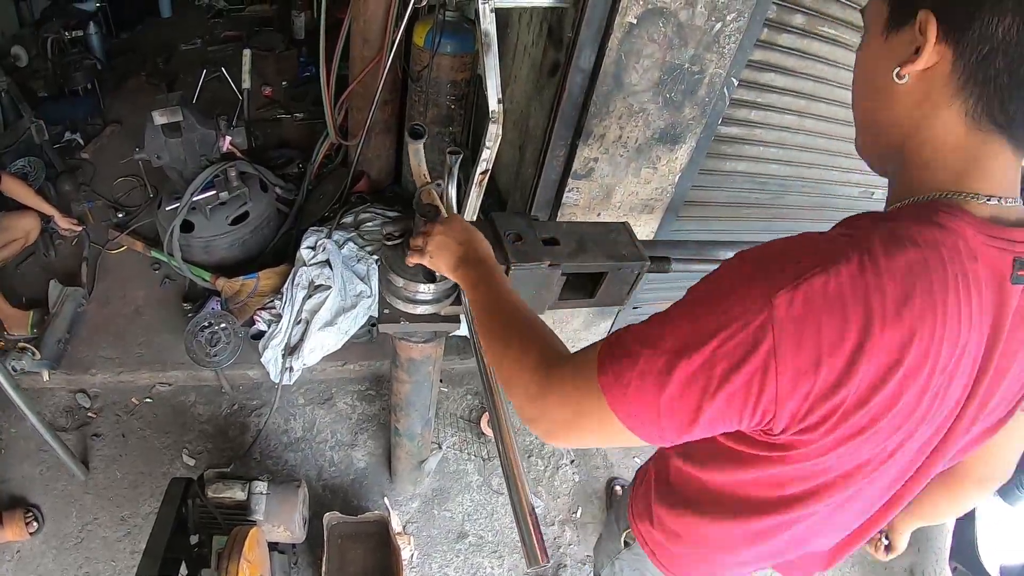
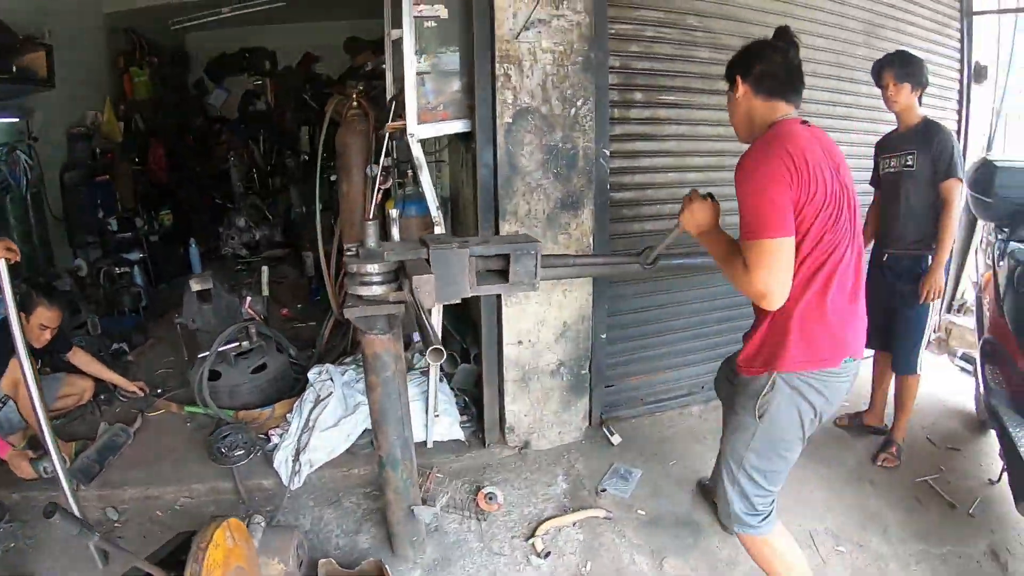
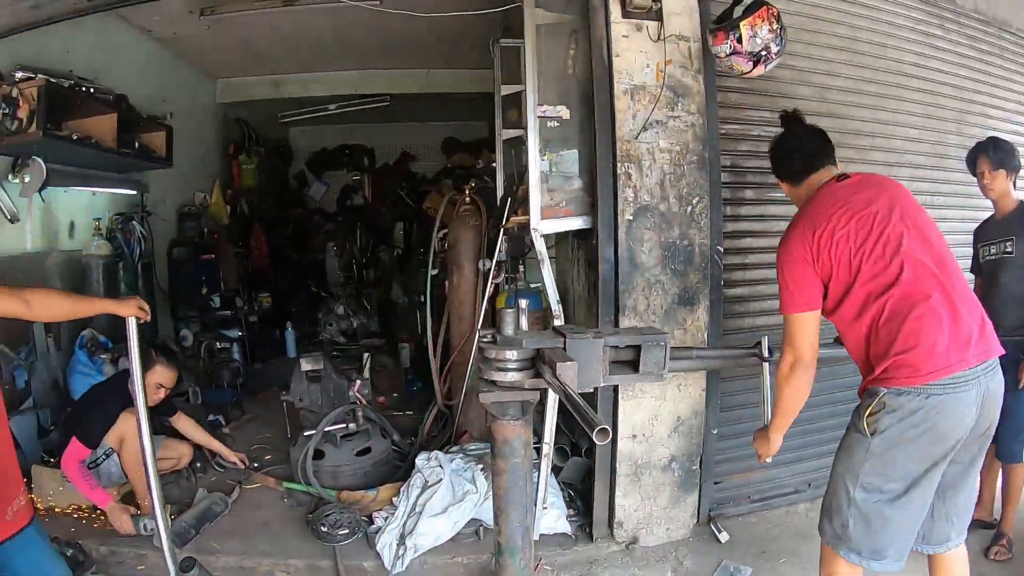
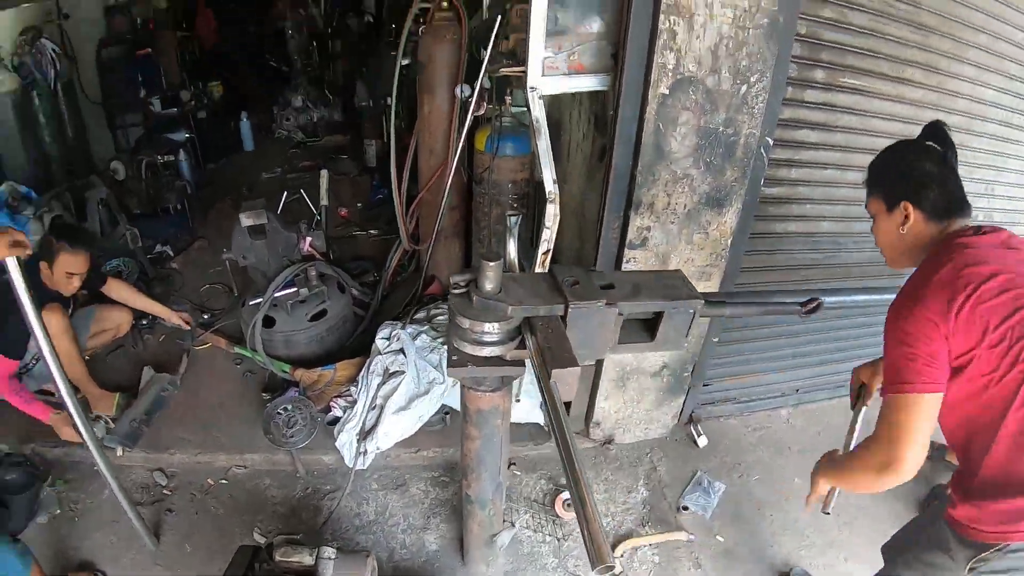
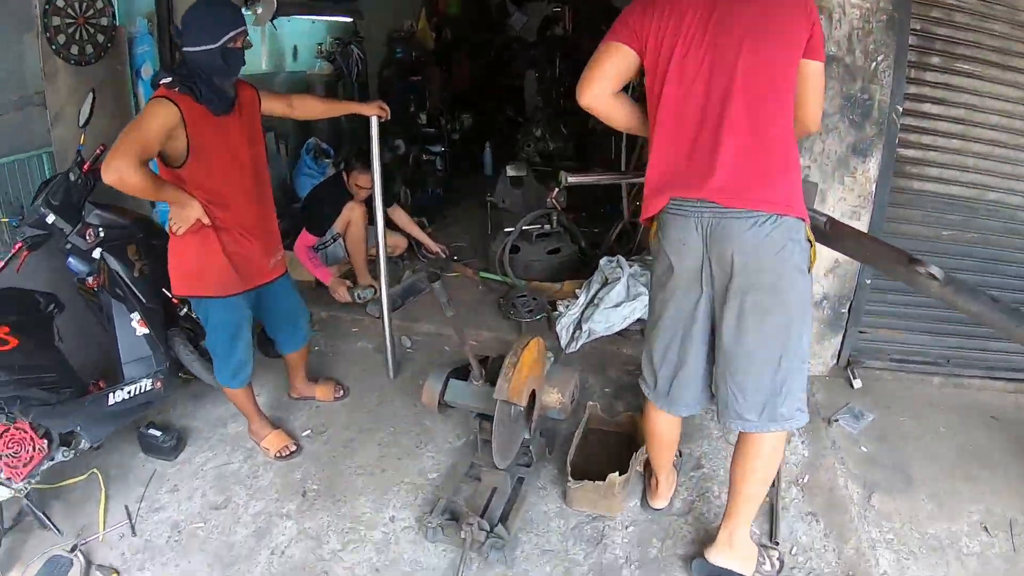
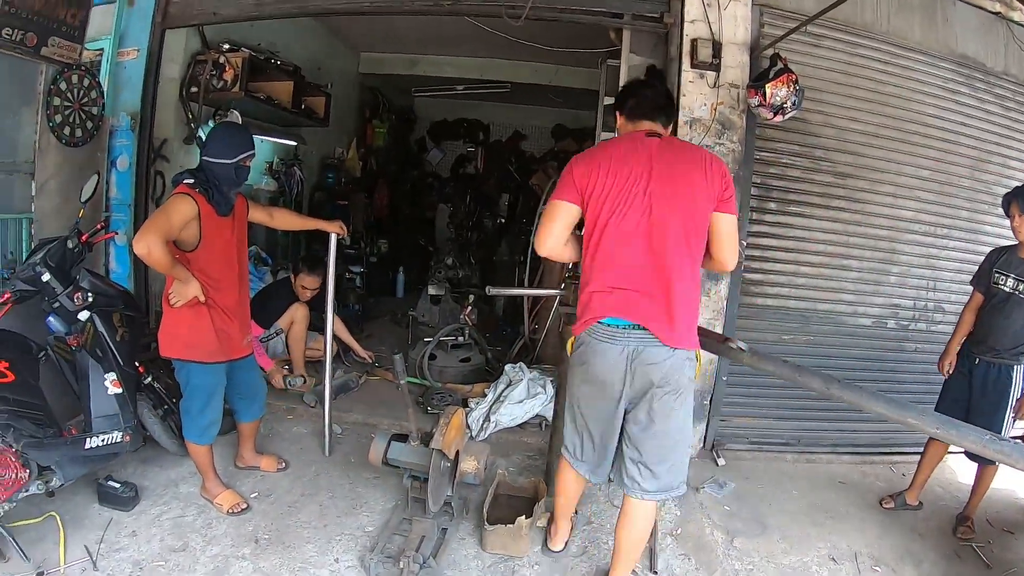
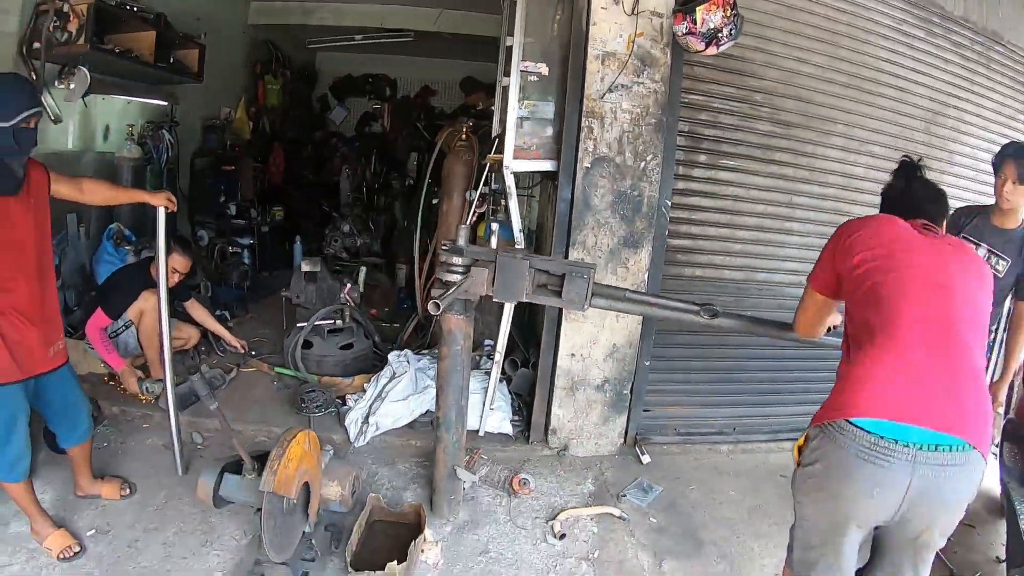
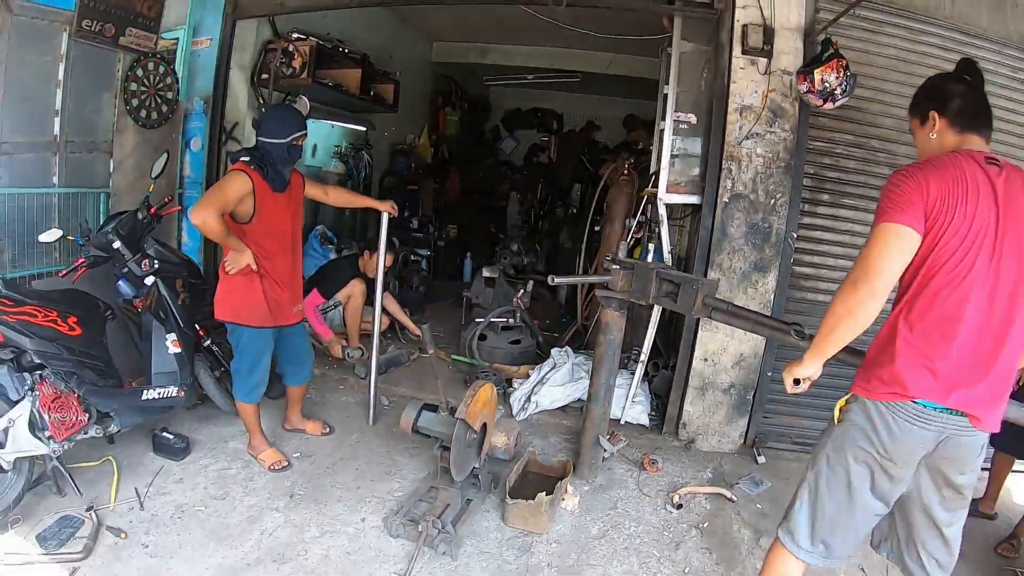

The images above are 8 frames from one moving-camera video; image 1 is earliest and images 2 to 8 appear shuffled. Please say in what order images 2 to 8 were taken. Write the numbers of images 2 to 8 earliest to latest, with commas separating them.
4, 2, 3, 7, 8, 6, 5
